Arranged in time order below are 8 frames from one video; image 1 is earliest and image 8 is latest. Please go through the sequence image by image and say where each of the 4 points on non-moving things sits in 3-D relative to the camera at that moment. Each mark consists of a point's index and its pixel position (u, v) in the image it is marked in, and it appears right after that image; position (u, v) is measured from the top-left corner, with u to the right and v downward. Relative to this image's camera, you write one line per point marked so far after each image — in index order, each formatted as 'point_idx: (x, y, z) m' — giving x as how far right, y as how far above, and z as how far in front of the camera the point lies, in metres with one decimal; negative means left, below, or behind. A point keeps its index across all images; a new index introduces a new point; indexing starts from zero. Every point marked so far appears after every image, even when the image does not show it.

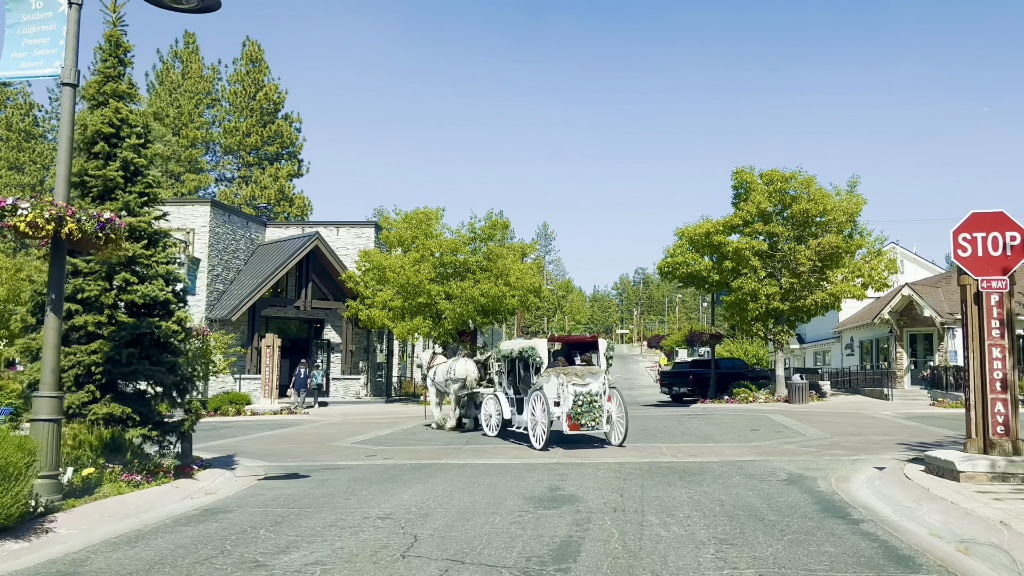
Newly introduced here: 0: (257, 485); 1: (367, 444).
0: (-3.2, -2.5, +11.0) m
1: (-3.1, -3.3, +18.3) m
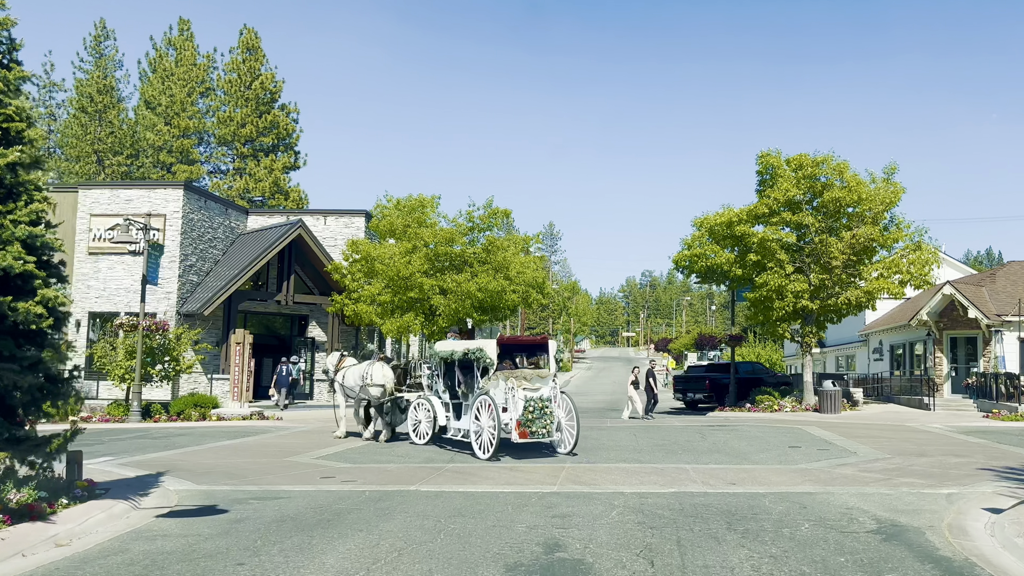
0: (-3.4, -2.2, +8.0) m
1: (-3.2, -3.0, +15.2) m
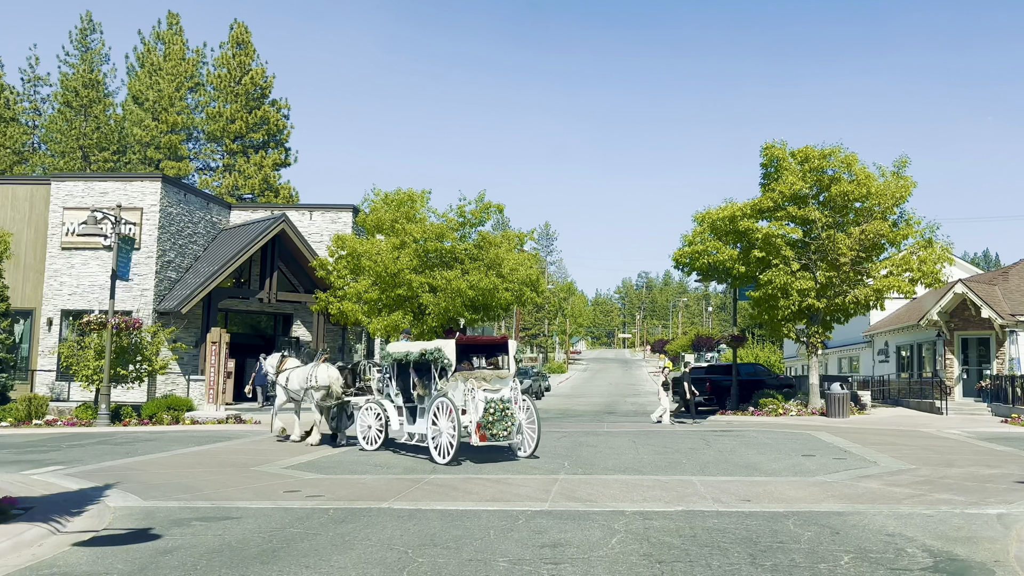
0: (-3.5, -2.1, +6.6) m
1: (-3.4, -2.9, +13.9) m
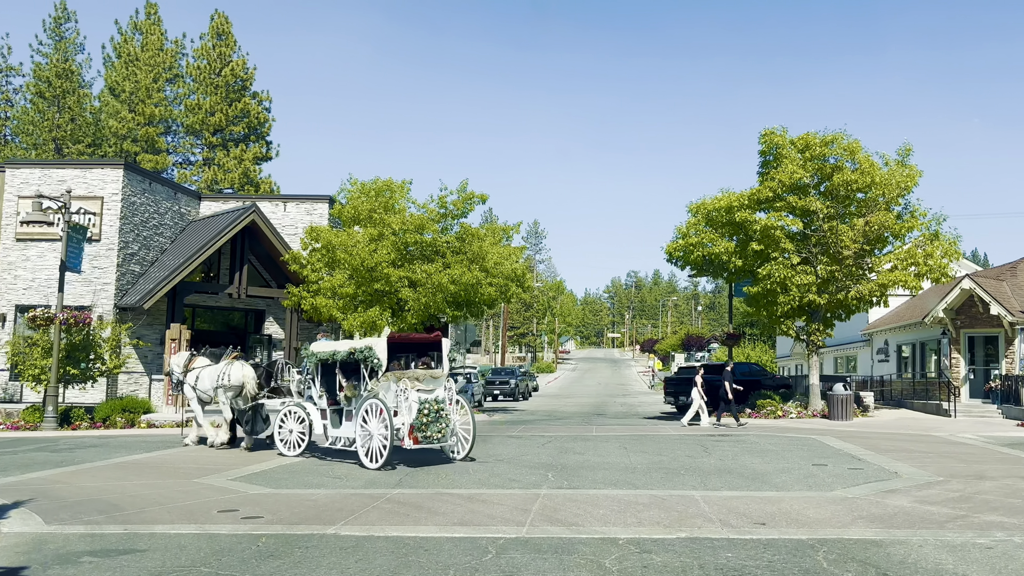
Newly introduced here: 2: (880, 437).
0: (-3.8, -1.9, +5.0) m
1: (-3.7, -2.7, +12.2) m
2: (+8.3, -3.3, +19.6) m
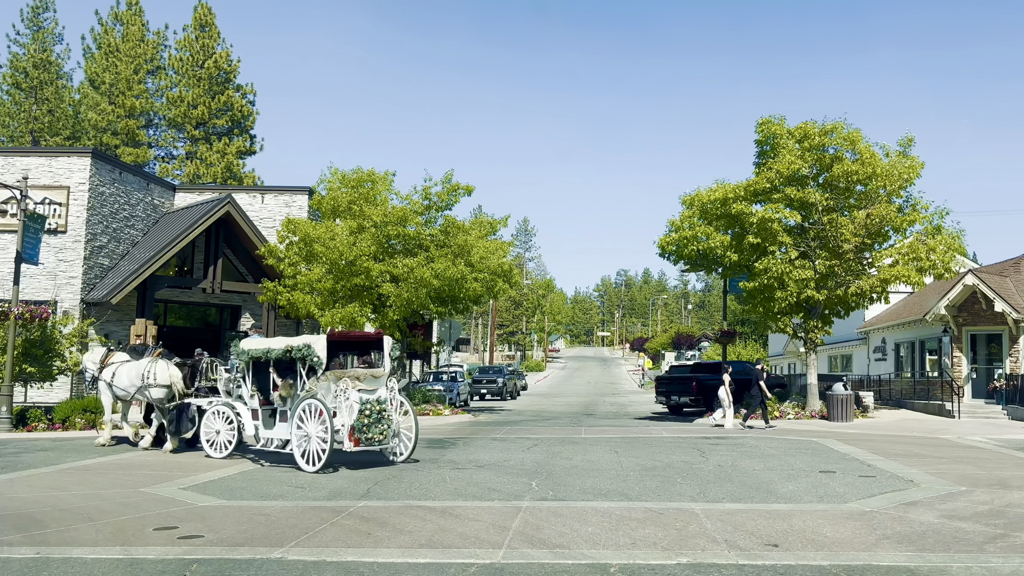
0: (-4.0, -1.8, +3.8) m
1: (-4.0, -2.6, +11.0) m
2: (+7.9, -3.2, +18.5) m
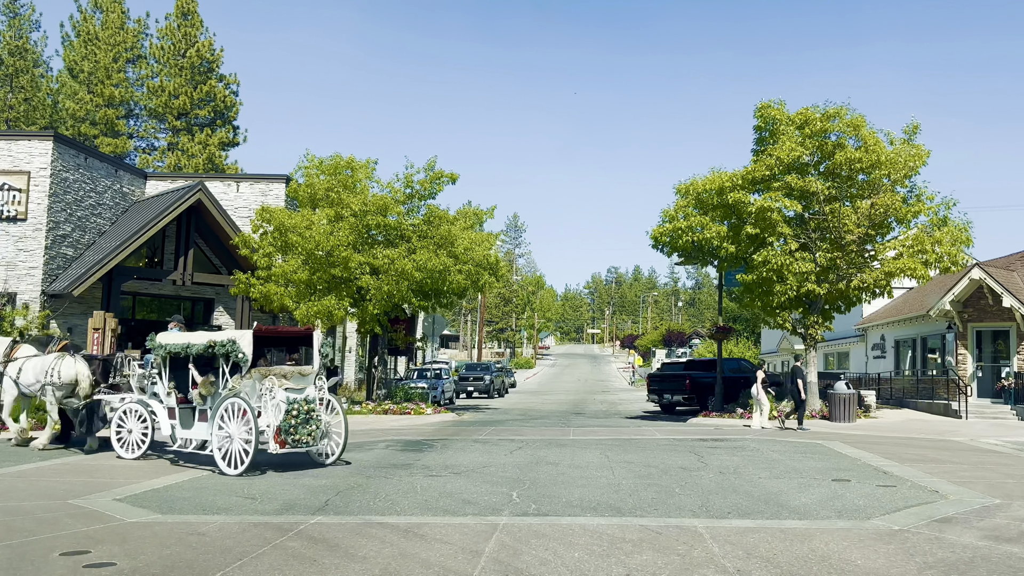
0: (-4.1, -1.6, +2.4) m
1: (-4.2, -2.4, +9.7) m
2: (+7.6, -3.1, +17.3) m
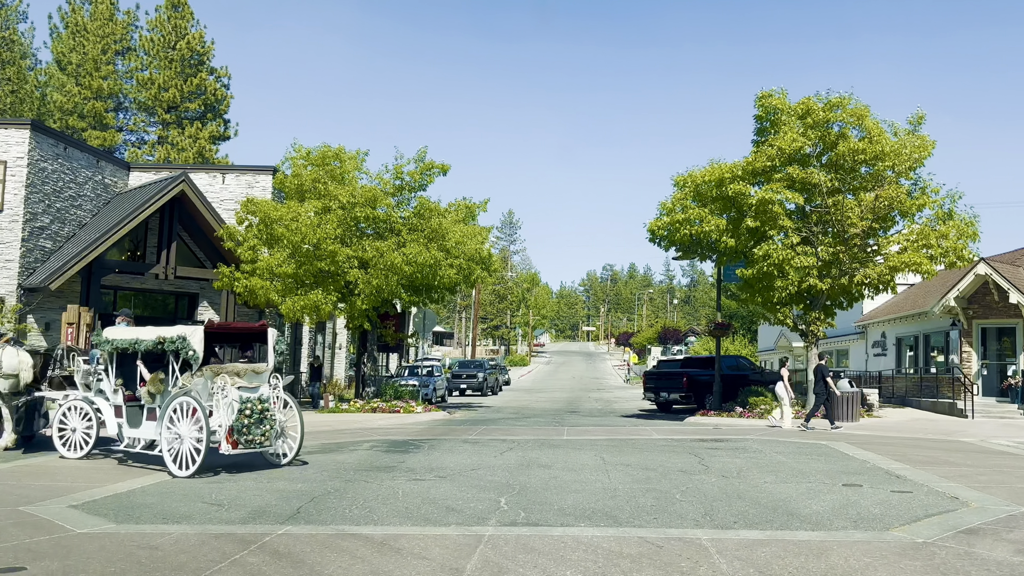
0: (-4.2, -1.6, +1.7) m
1: (-4.4, -2.3, +8.9) m
2: (+7.4, -2.9, +16.6) m
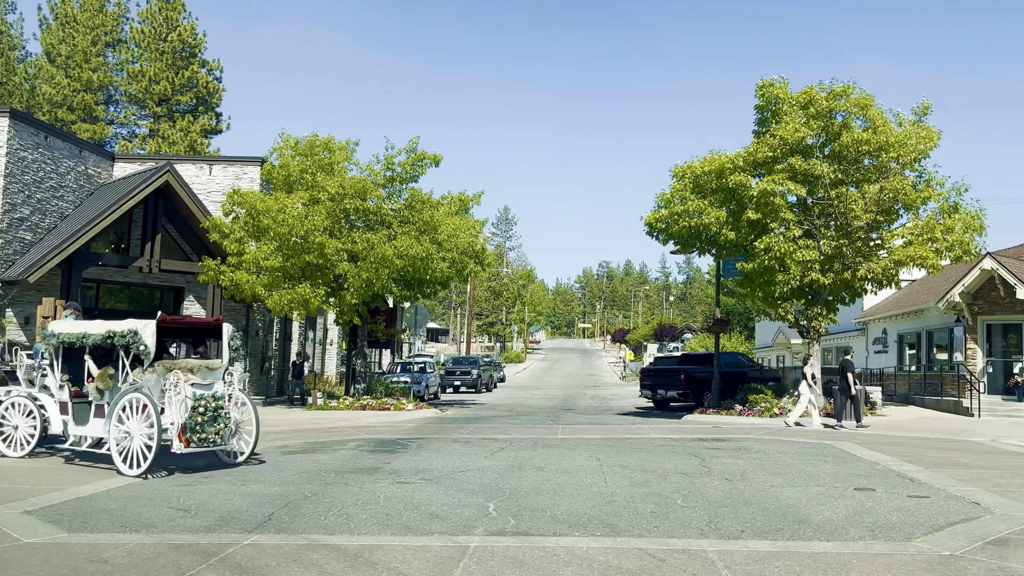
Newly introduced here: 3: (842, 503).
0: (-4.3, -1.5, +1.0) m
1: (-4.5, -2.2, +8.2) m
2: (+7.3, -2.8, +16.0) m
3: (+3.5, -2.2, +9.0) m
